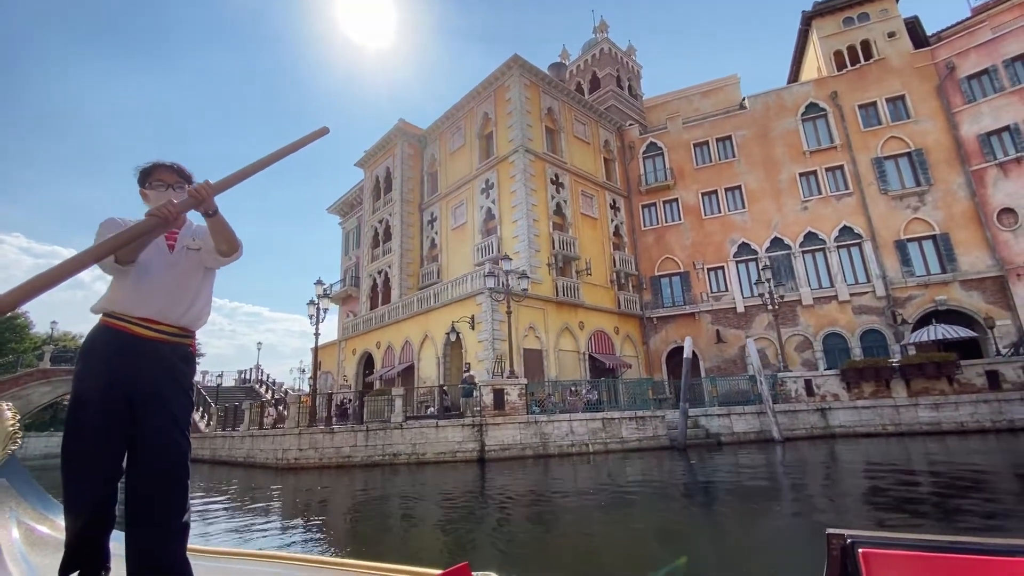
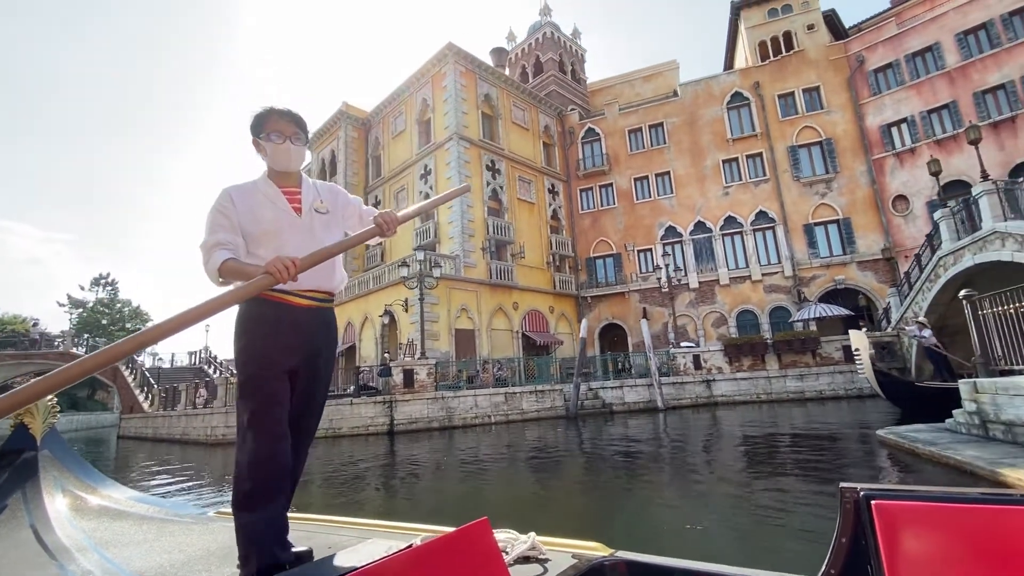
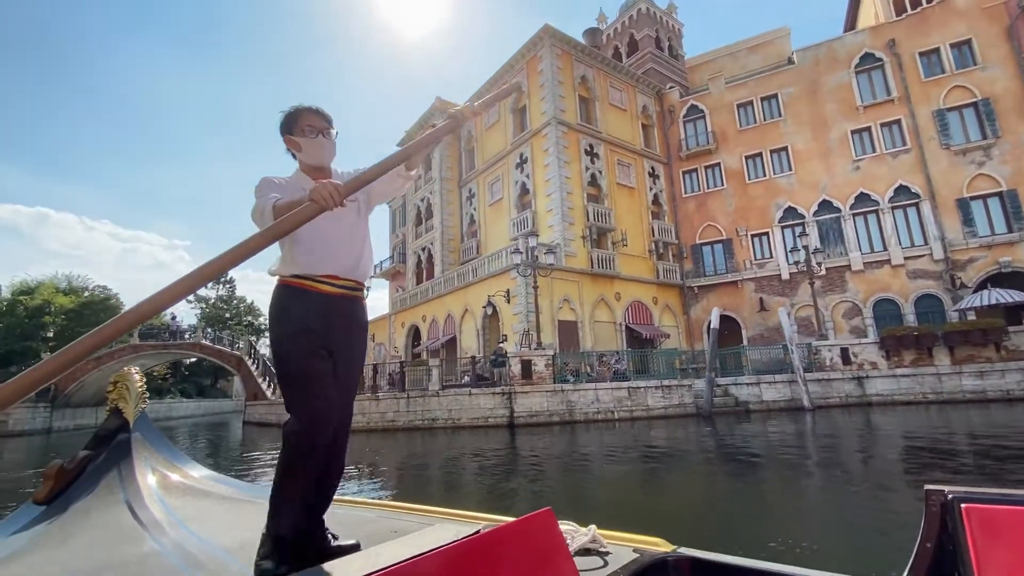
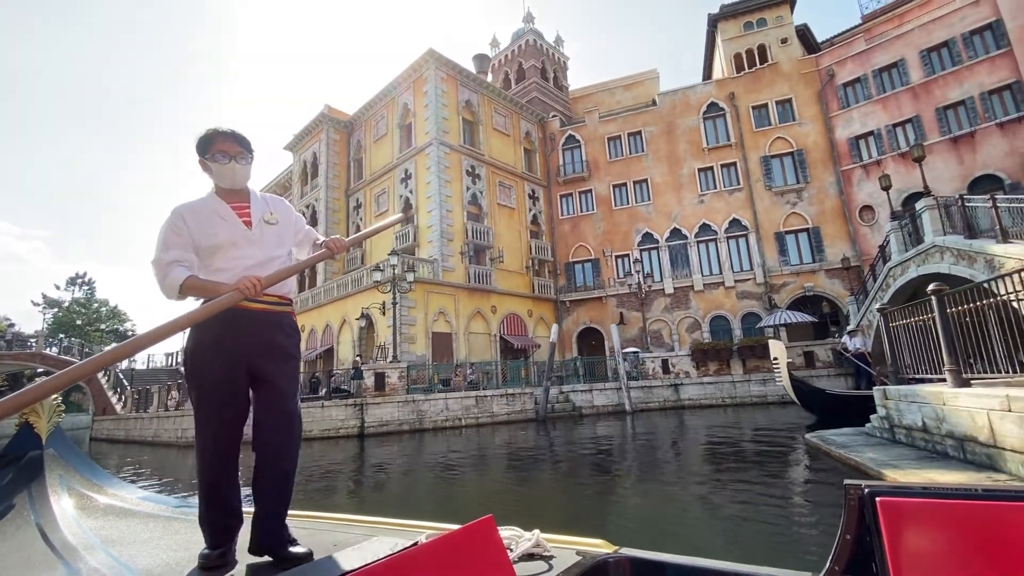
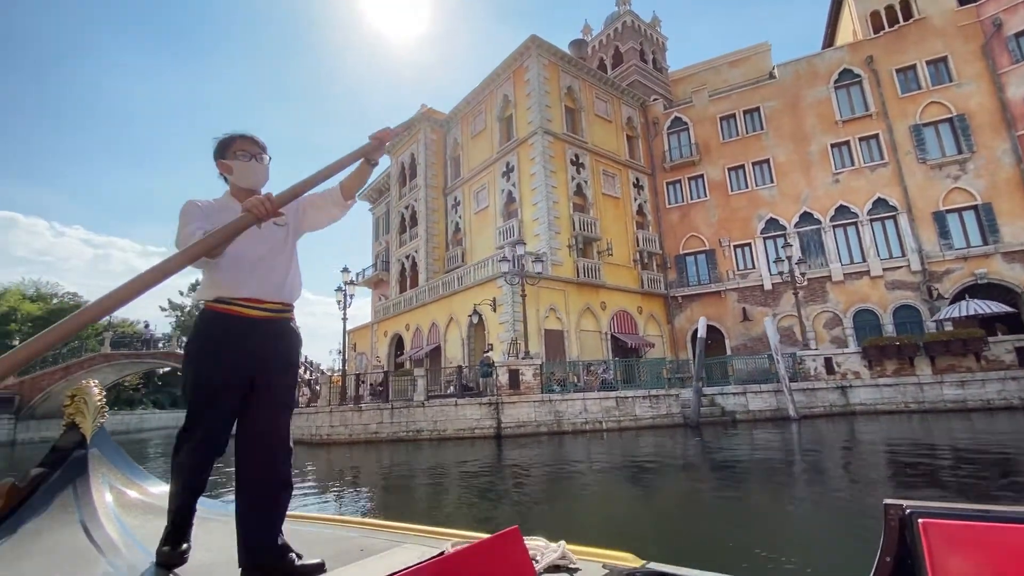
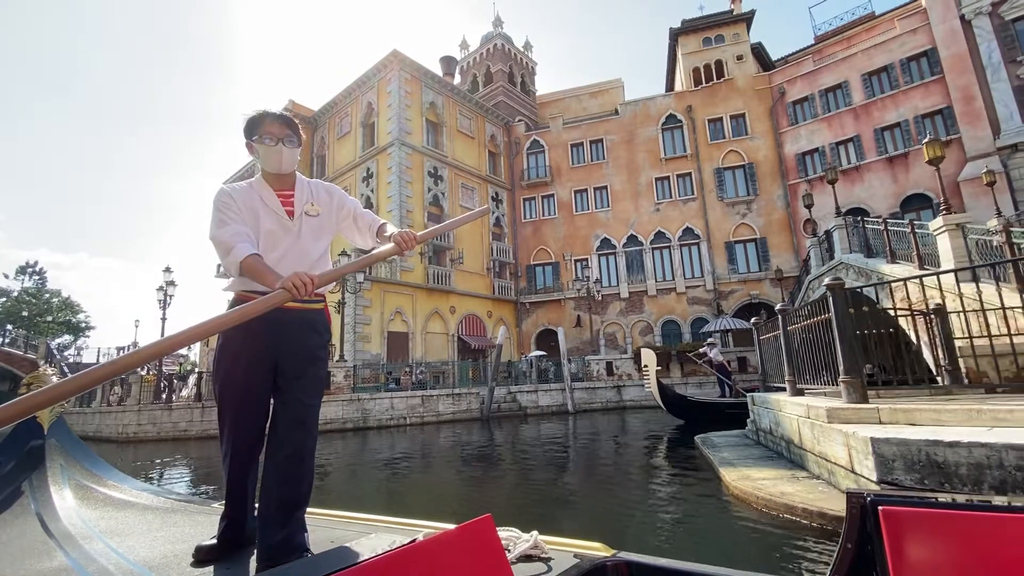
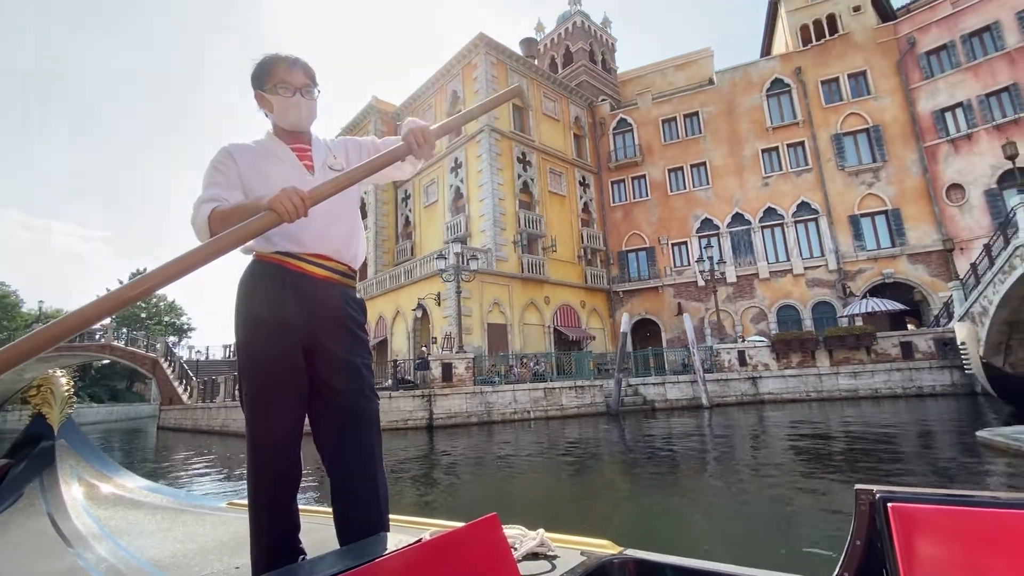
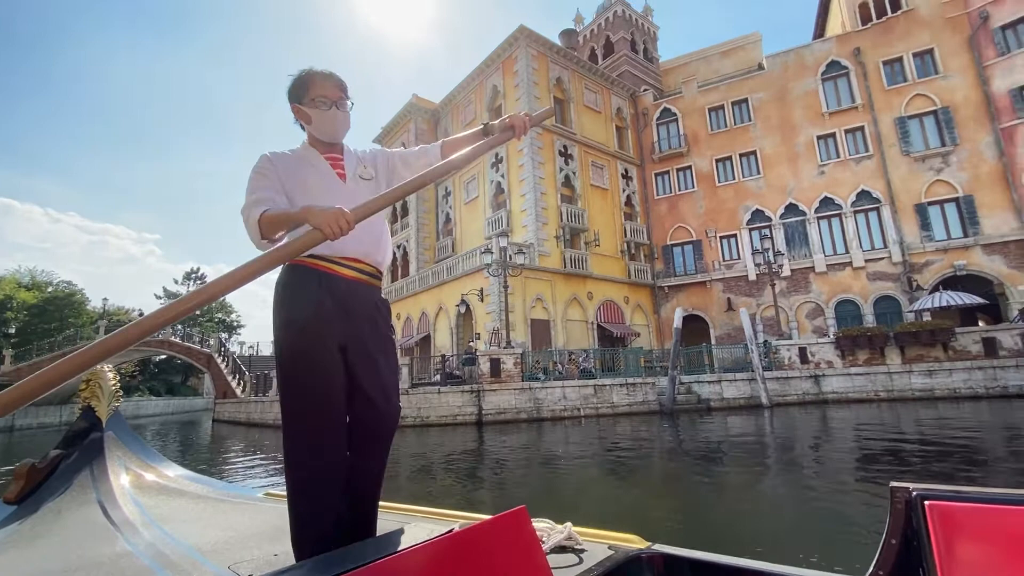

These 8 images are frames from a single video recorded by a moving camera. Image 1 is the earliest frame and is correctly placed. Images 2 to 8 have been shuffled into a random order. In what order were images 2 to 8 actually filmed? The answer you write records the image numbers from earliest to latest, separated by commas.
5, 3, 8, 7, 2, 4, 6
